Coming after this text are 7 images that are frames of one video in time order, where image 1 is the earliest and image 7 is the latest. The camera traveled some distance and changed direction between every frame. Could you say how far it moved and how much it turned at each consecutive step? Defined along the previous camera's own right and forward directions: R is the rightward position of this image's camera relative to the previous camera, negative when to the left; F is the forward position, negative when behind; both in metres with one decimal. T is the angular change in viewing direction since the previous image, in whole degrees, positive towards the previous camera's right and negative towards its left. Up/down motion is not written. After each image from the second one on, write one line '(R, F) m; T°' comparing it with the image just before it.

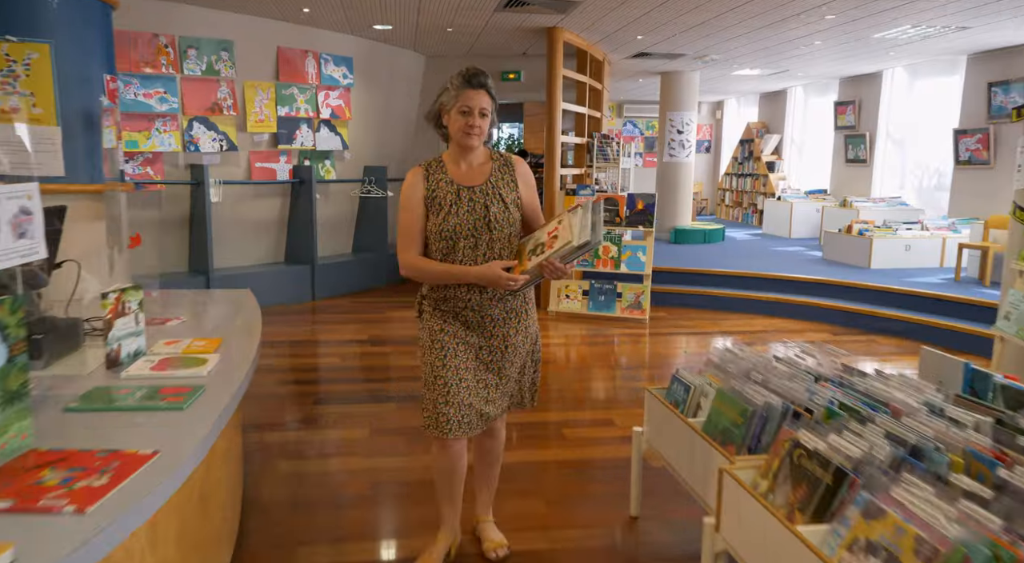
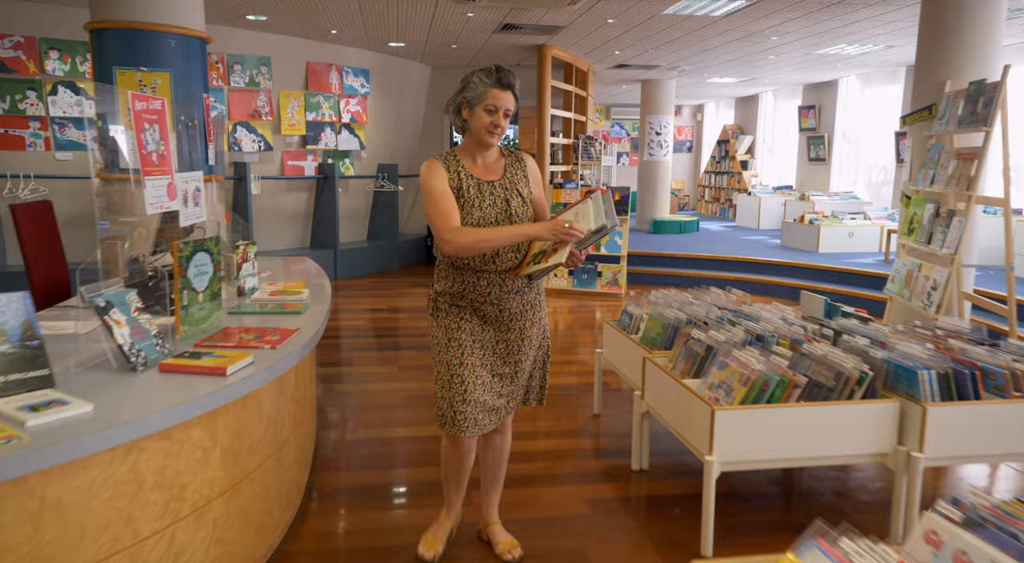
(0.0, -1.0) m; 0°
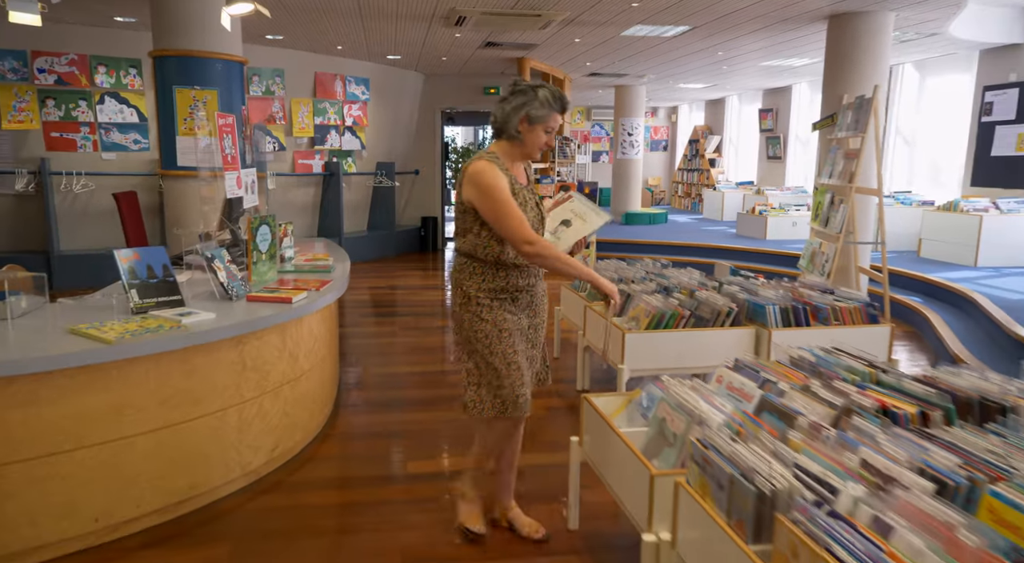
(+0.1, -0.9) m; +1°
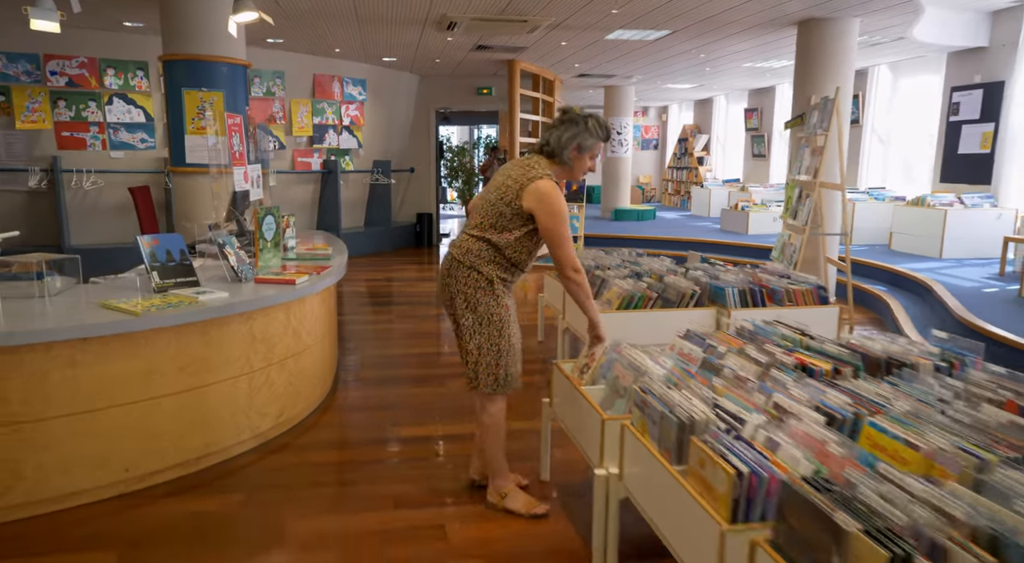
(+0.1, -0.3) m; 0°
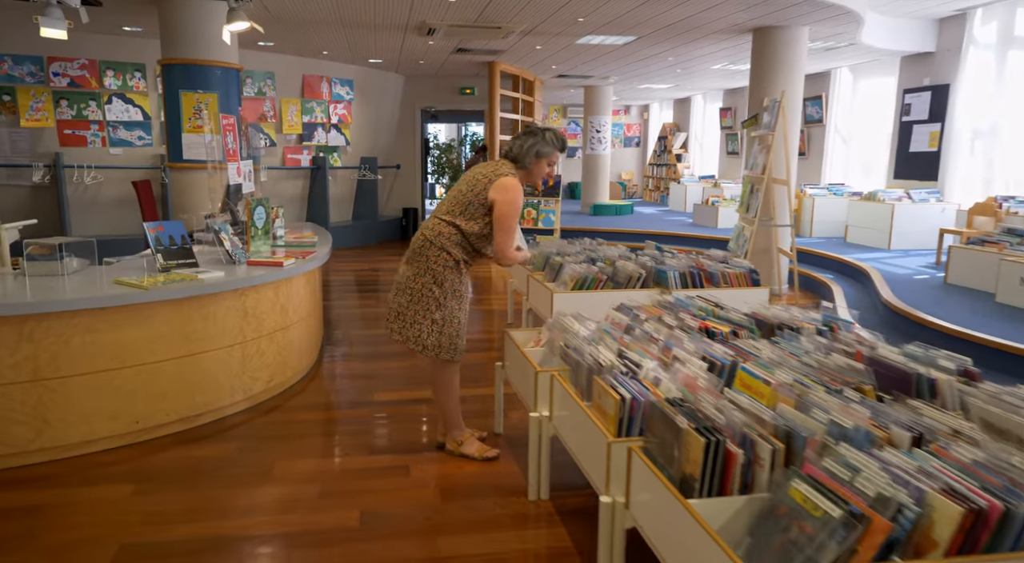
(+0.2, -0.4) m; +1°
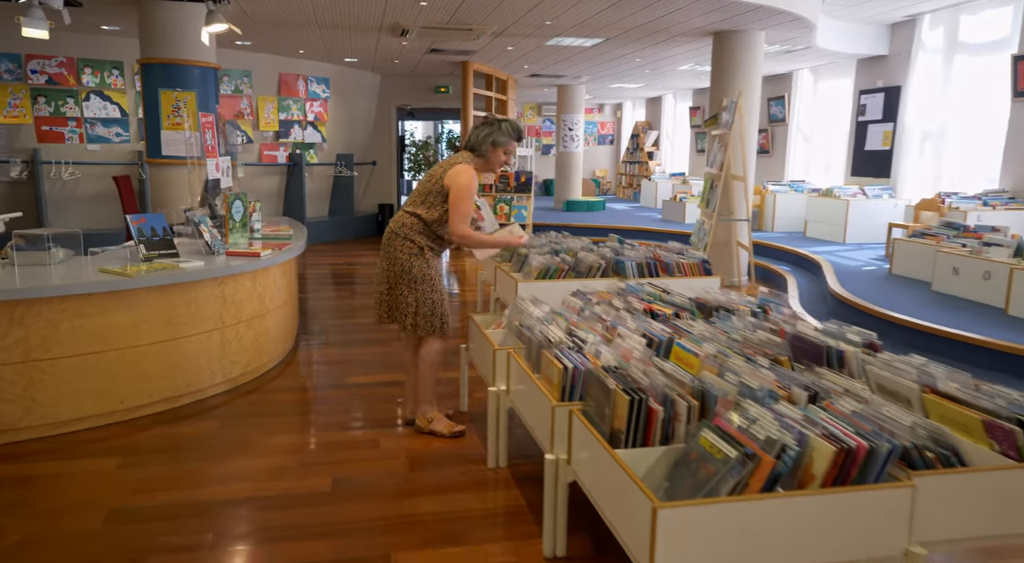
(+0.1, -0.2) m; +2°
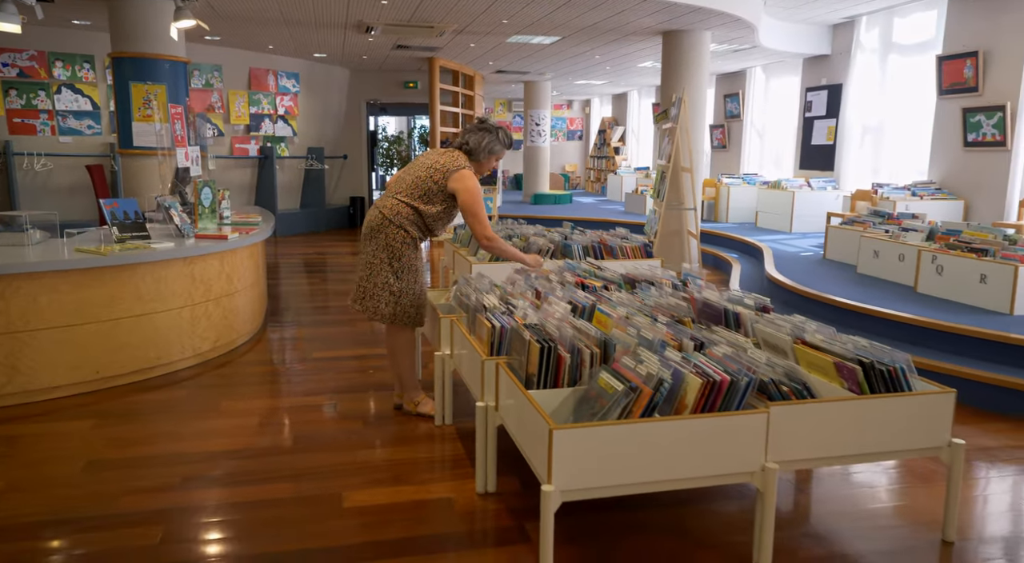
(+0.2, -0.3) m; +2°
